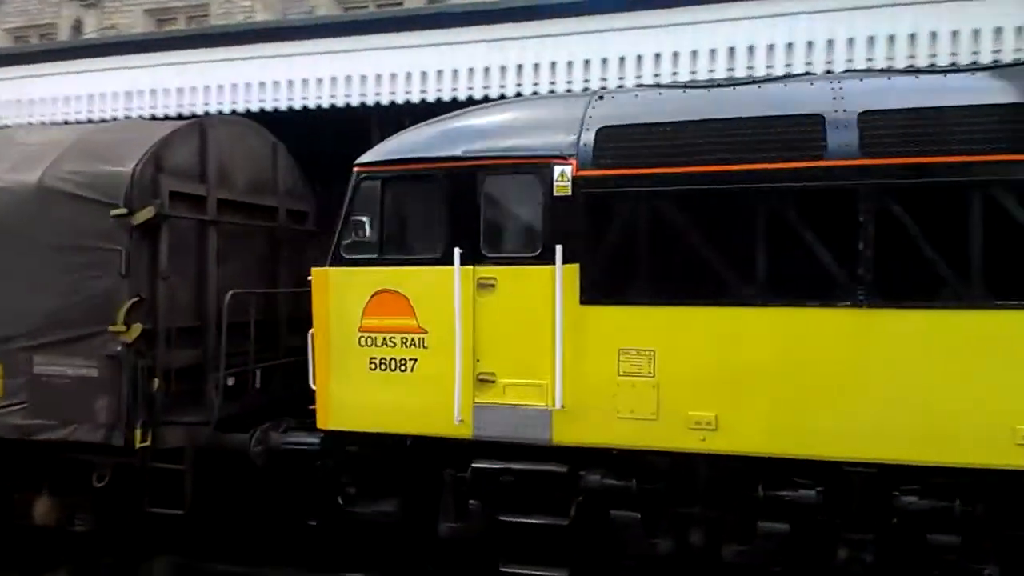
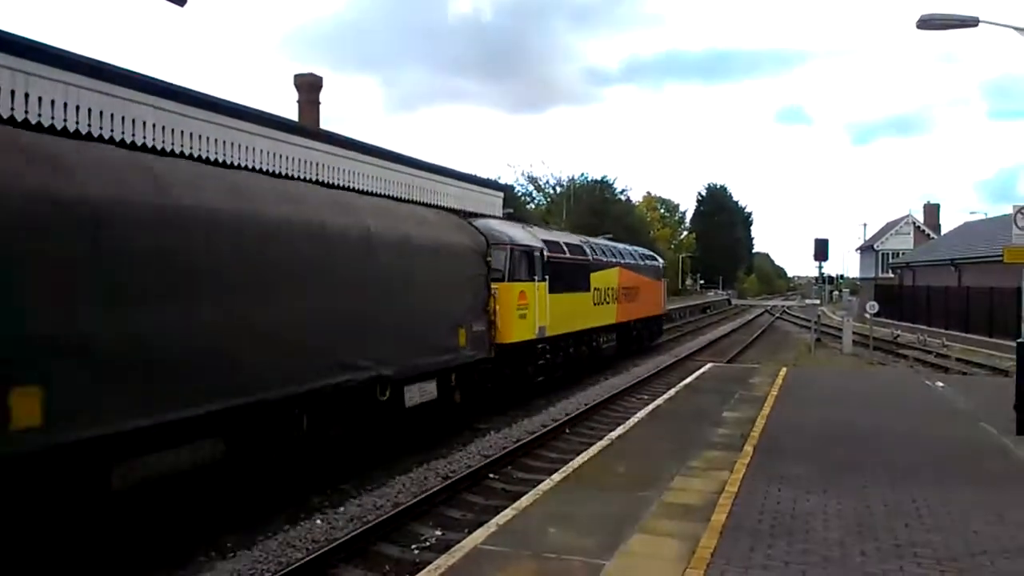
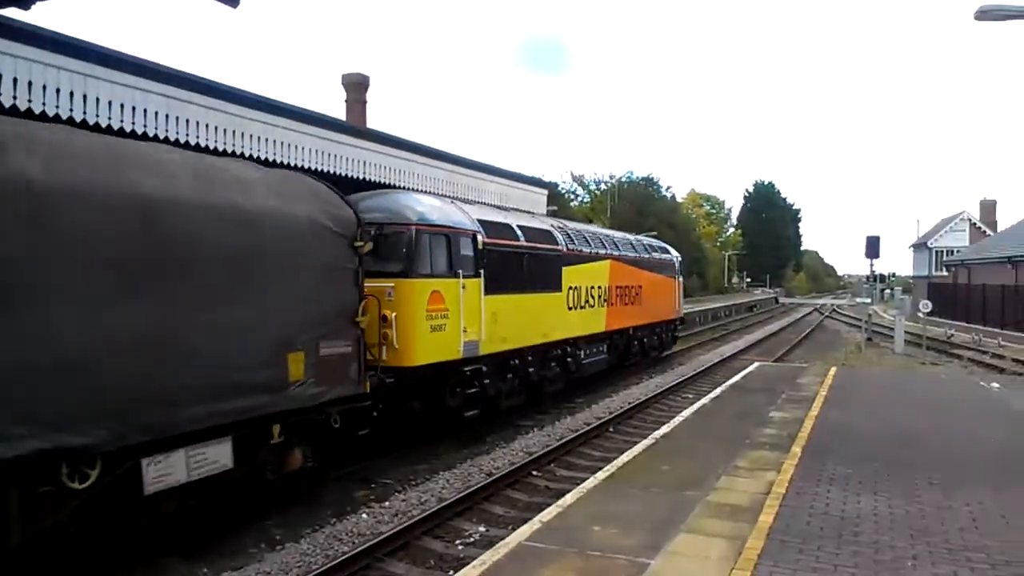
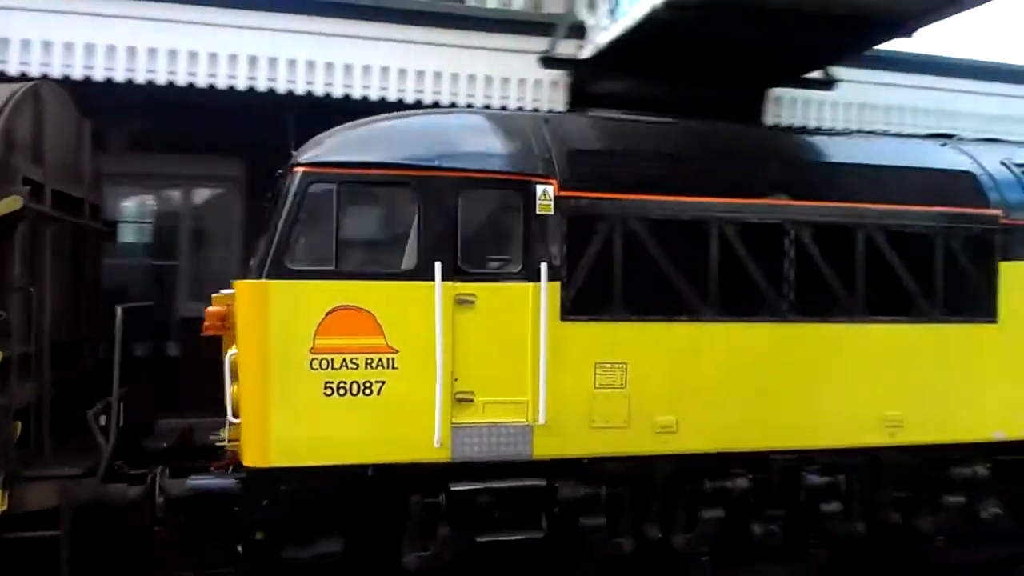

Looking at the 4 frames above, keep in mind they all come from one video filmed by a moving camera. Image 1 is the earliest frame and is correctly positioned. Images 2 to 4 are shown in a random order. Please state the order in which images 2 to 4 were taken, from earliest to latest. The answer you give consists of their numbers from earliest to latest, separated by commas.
4, 3, 2
